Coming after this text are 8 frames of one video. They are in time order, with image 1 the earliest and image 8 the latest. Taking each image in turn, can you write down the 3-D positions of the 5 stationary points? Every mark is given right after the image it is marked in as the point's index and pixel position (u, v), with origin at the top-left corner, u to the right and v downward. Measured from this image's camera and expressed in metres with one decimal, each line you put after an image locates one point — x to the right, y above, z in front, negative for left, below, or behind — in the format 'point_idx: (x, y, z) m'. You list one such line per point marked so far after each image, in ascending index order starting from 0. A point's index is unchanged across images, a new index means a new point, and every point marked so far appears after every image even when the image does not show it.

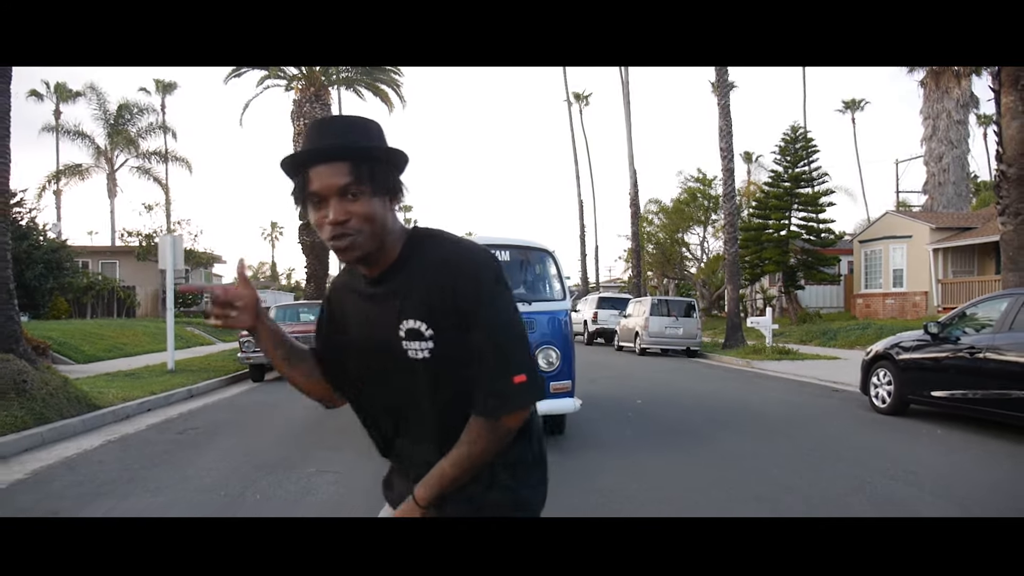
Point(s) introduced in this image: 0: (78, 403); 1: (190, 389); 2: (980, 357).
0: (-5.2, -1.4, +8.9) m
1: (-5.3, -1.7, +12.3) m
2: (+5.0, -0.7, +8.0) m
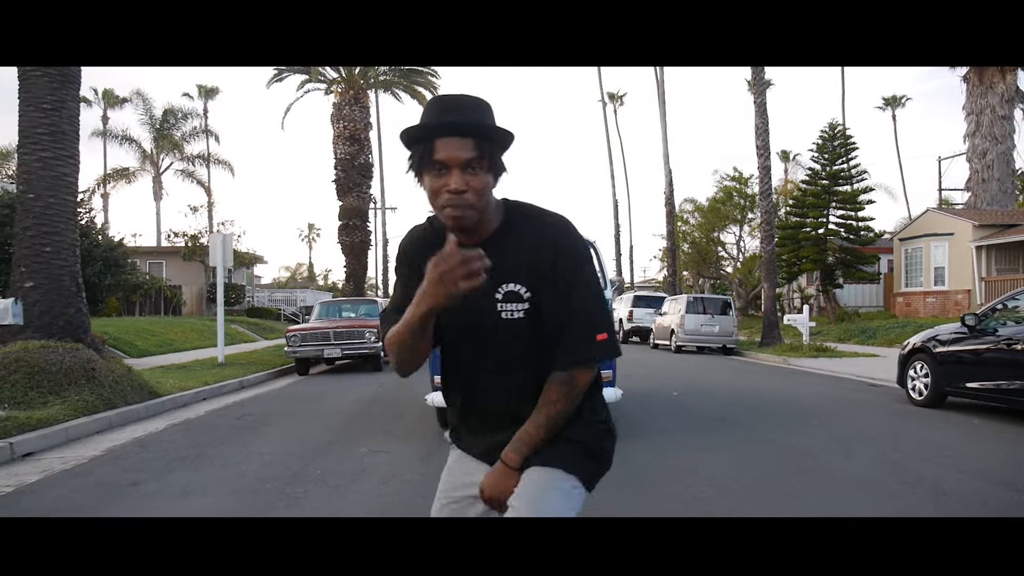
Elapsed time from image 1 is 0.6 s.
0: (-4.7, -1.3, +9.4) m
1: (-4.6, -1.6, +12.8) m
2: (+5.4, -0.6, +8.1) m
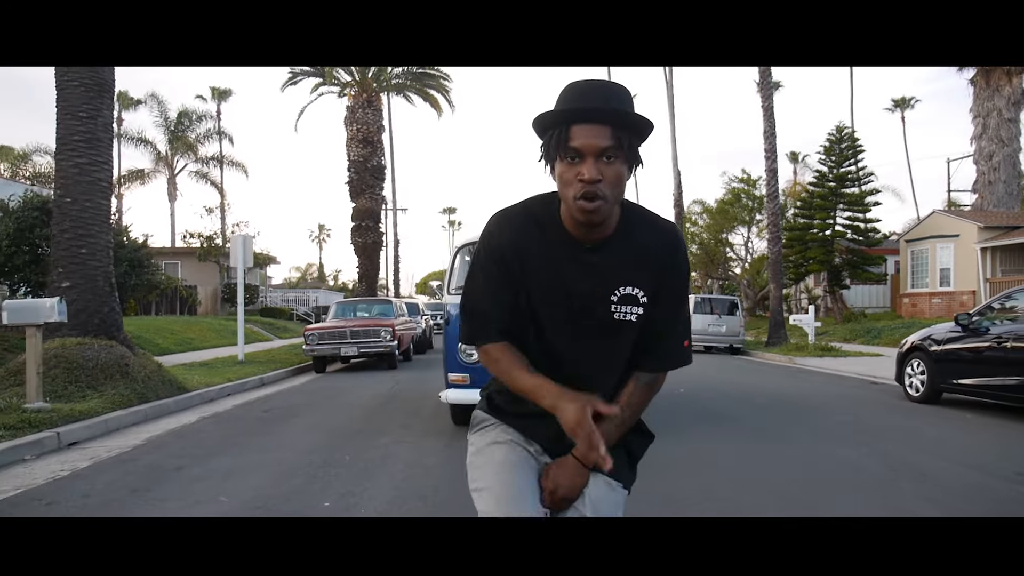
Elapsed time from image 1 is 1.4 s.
0: (-4.5, -1.3, +9.9) m
1: (-4.4, -1.6, +13.3) m
2: (+5.5, -0.7, +8.4) m
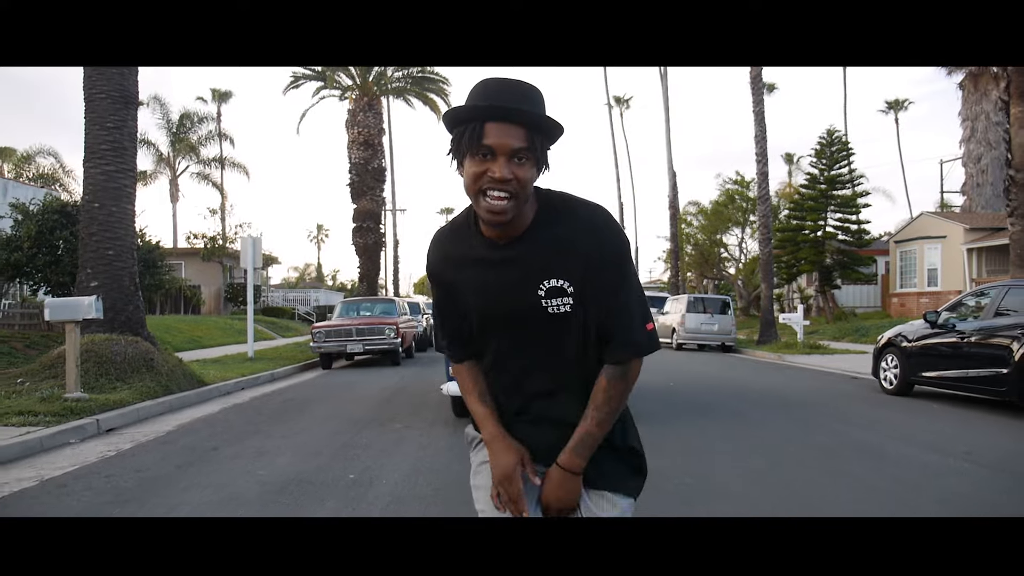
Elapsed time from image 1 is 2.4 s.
0: (-4.5, -1.3, +10.5) m
1: (-4.5, -1.6, +13.9) m
2: (+5.5, -0.6, +9.1) m
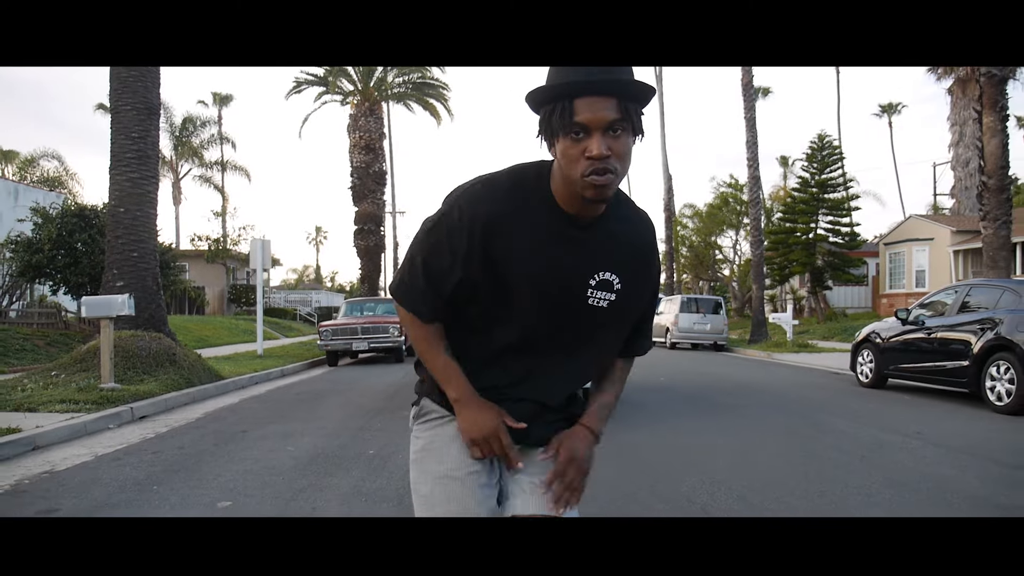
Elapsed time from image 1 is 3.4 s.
0: (-4.5, -1.3, +11.2) m
1: (-4.5, -1.6, +14.6) m
2: (+5.5, -0.6, +9.8) m
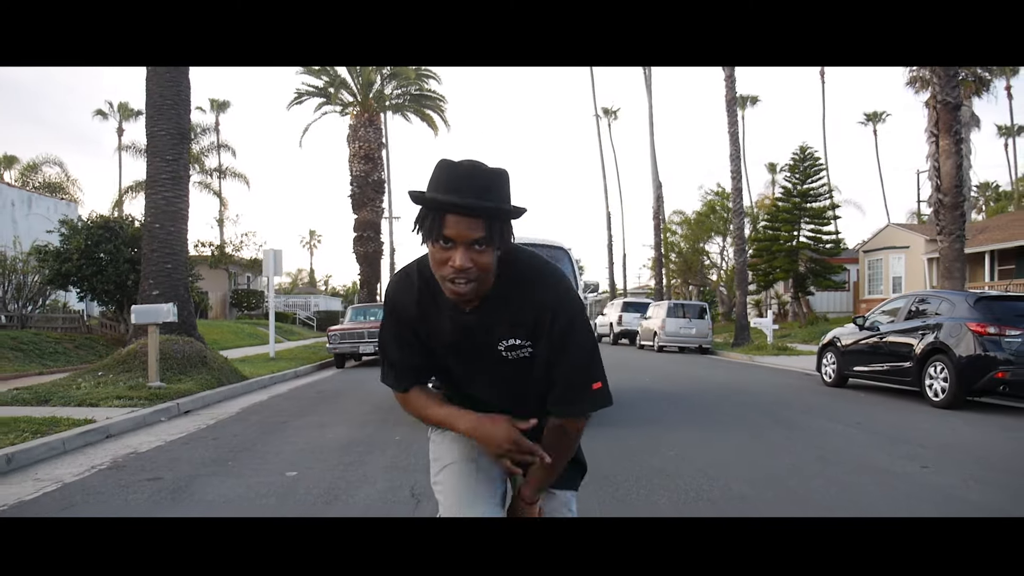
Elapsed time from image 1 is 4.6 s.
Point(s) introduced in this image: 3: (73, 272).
0: (-4.6, -1.4, +12.3) m
1: (-4.5, -1.7, +15.7) m
2: (+5.5, -0.8, +11.1) m
3: (-9.5, +0.3, +16.3) m
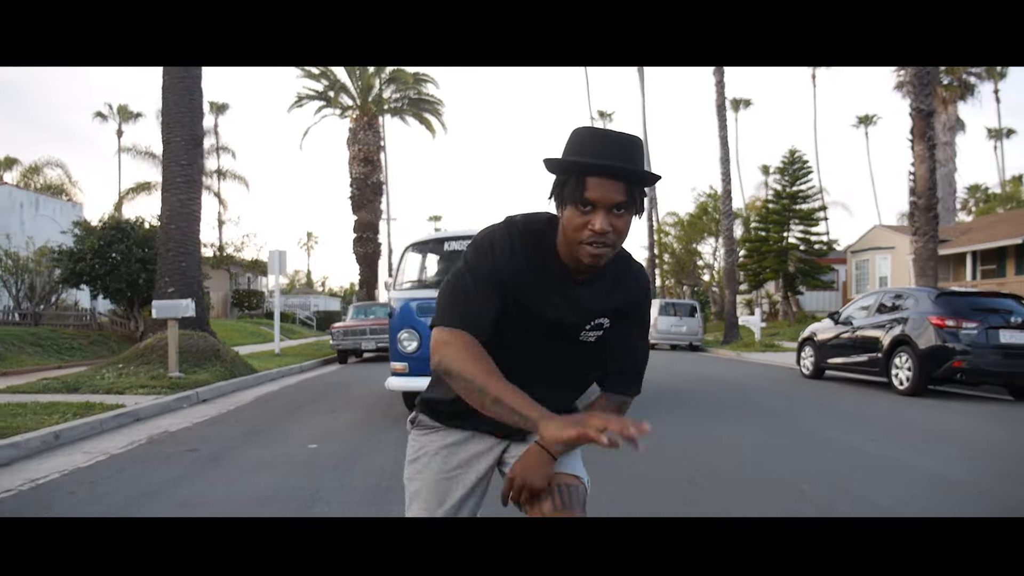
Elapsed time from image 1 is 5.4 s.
0: (-4.6, -1.4, +13.0) m
1: (-4.6, -1.7, +16.4) m
2: (+5.5, -0.7, +11.8) m
3: (-9.6, +0.4, +17.0) m
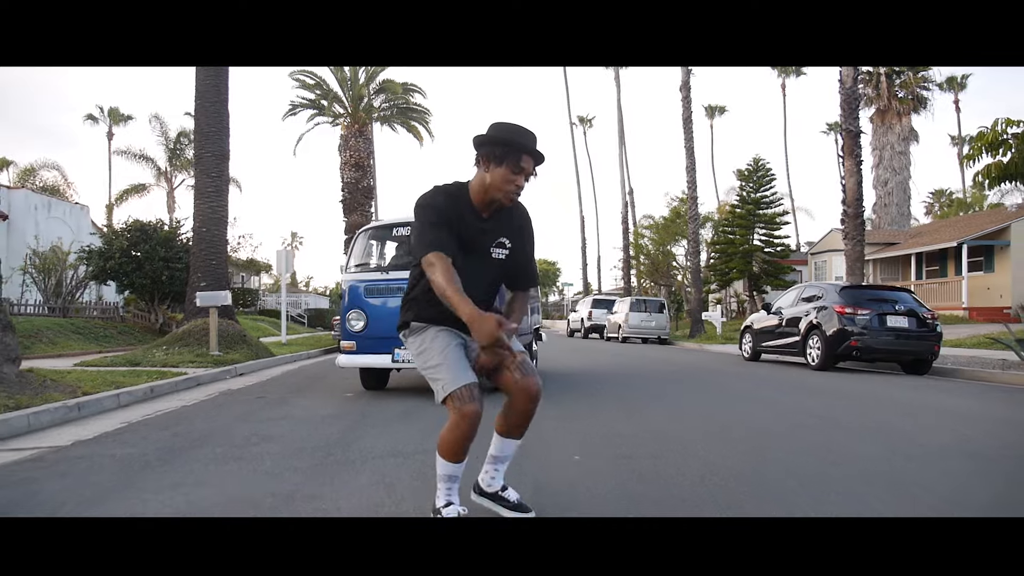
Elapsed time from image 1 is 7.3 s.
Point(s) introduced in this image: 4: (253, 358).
0: (-4.9, -1.3, +15.1) m
1: (-5.0, -1.6, +18.5) m
2: (+5.2, -0.6, +14.1) m
3: (-10.0, +0.5, +18.9) m
4: (-4.7, -1.3, +13.7) m
